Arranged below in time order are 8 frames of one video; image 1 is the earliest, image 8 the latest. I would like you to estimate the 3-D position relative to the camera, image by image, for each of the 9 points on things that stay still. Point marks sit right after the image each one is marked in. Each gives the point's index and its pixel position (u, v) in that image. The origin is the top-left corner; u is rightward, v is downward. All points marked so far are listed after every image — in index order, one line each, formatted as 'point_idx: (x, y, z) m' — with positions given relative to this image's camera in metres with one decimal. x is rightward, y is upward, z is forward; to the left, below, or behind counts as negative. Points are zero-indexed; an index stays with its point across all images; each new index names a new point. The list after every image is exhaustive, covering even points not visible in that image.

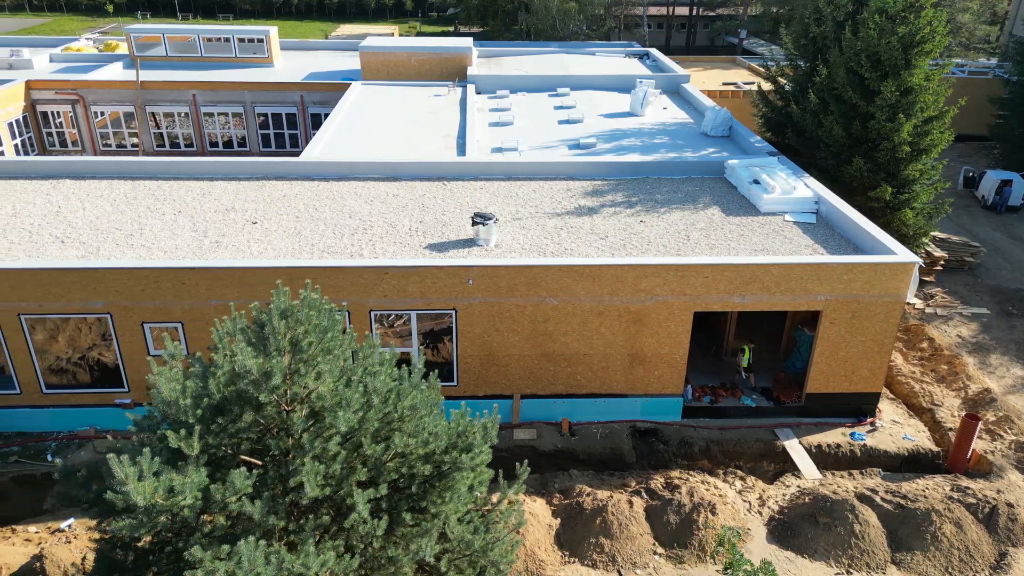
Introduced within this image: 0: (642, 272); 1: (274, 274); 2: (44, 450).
0: (+2.4, +0.3, +13.3) m
1: (-4.3, +0.3, +13.1) m
2: (-8.8, -3.0, +13.7) m
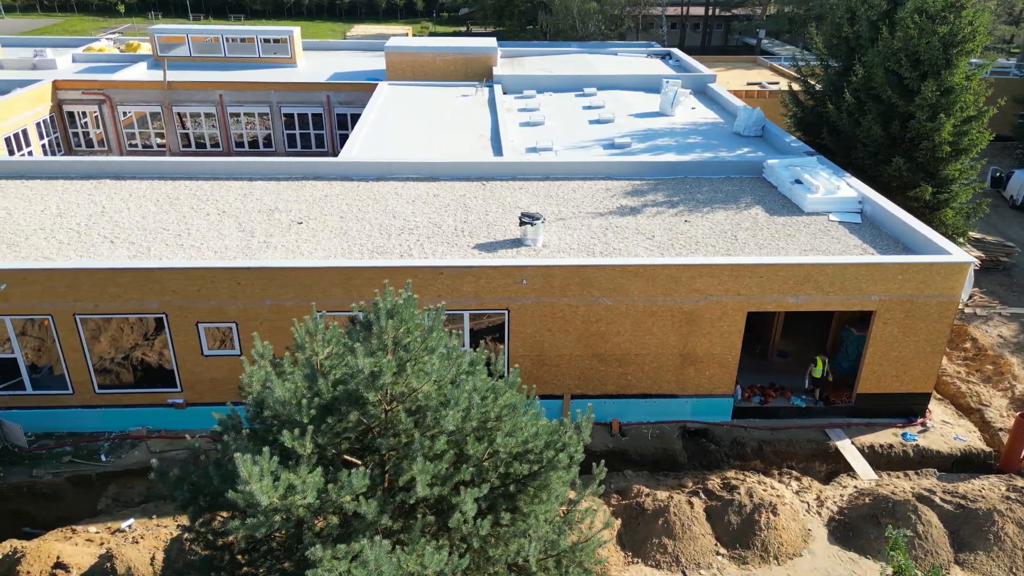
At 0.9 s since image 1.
0: (+3.4, +0.3, +13.3) m
1: (-3.3, +0.3, +13.1) m
2: (-7.8, -3.0, +13.7) m
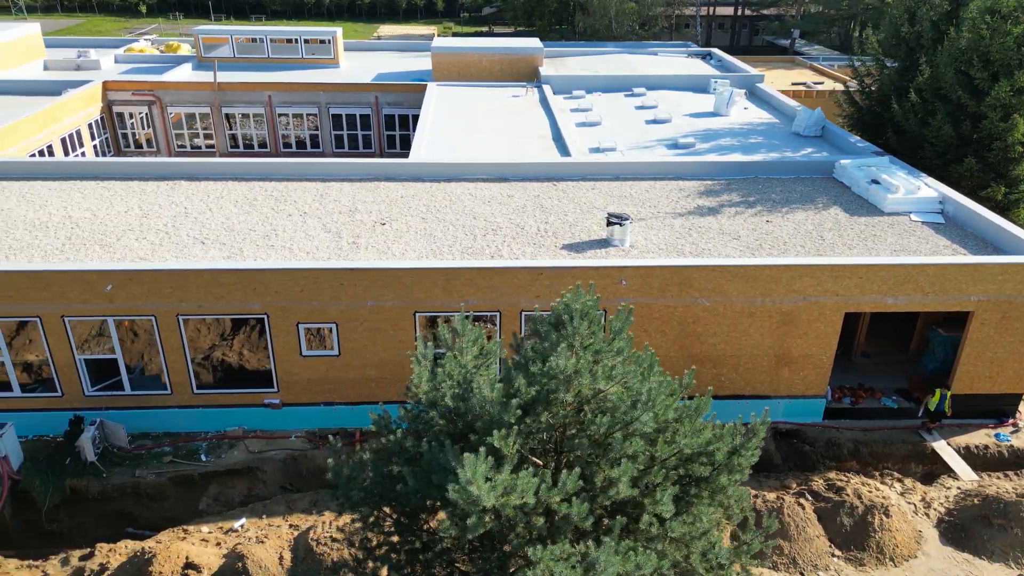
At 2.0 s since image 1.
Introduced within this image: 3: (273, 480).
0: (+5.2, +0.3, +13.3) m
1: (-1.5, +0.2, +13.1) m
2: (-5.9, -3.1, +13.7) m
3: (-4.5, -3.6, +13.6) m
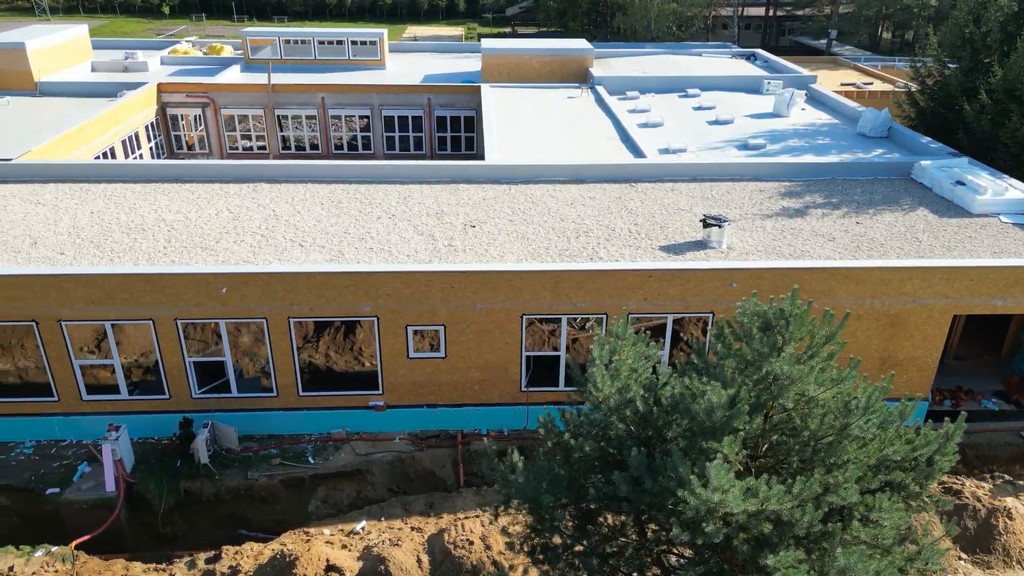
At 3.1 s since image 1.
0: (+7.2, +0.2, +13.2) m
1: (+0.5, +0.2, +13.1) m
2: (-3.9, -3.1, +13.7) m
3: (-2.4, -3.6, +13.6) m
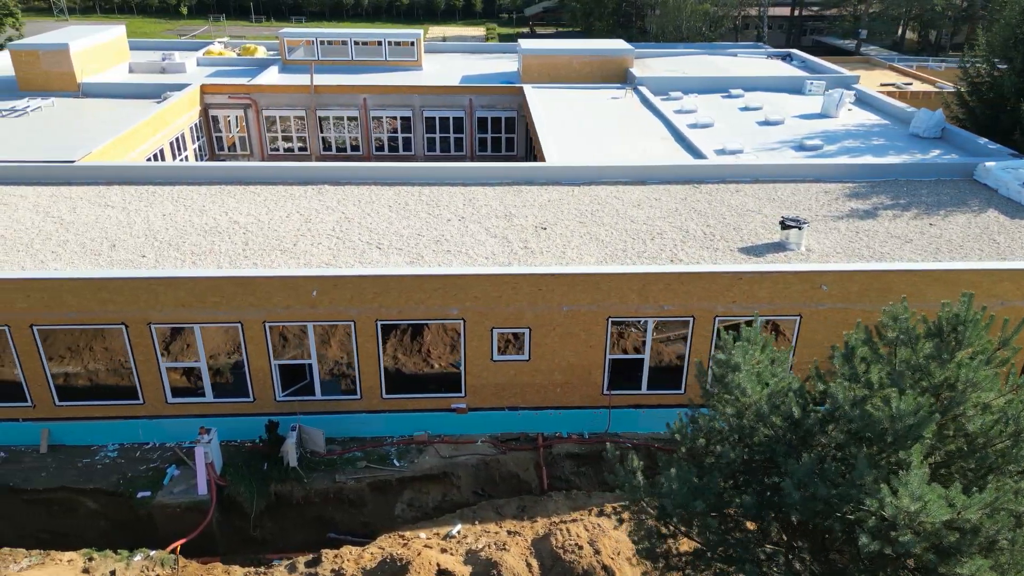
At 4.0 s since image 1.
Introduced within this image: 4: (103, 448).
0: (+8.8, +0.2, +13.2) m
1: (+2.1, +0.1, +13.0) m
2: (-2.3, -3.2, +13.7) m
3: (-0.8, -3.7, +13.5) m
4: (-7.7, -3.0, +13.7) m
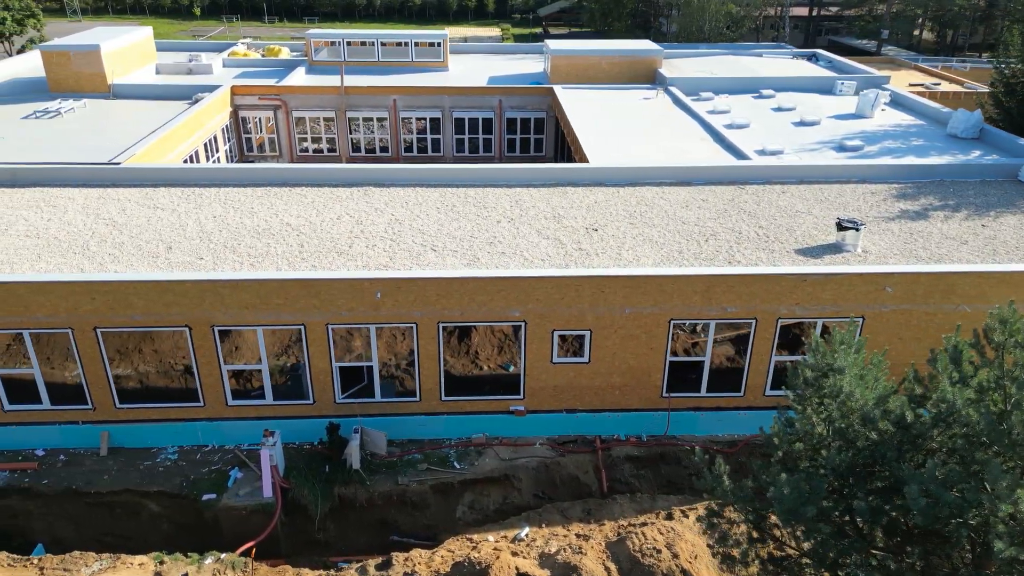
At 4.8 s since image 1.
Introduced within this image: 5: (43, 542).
0: (+10.0, +0.2, +13.1) m
1: (+3.2, +0.1, +13.0) m
2: (-1.2, -3.2, +13.7) m
3: (+0.3, -3.7, +13.5) m
4: (-6.6, -3.1, +13.7) m
5: (-8.3, -4.5, +12.9) m
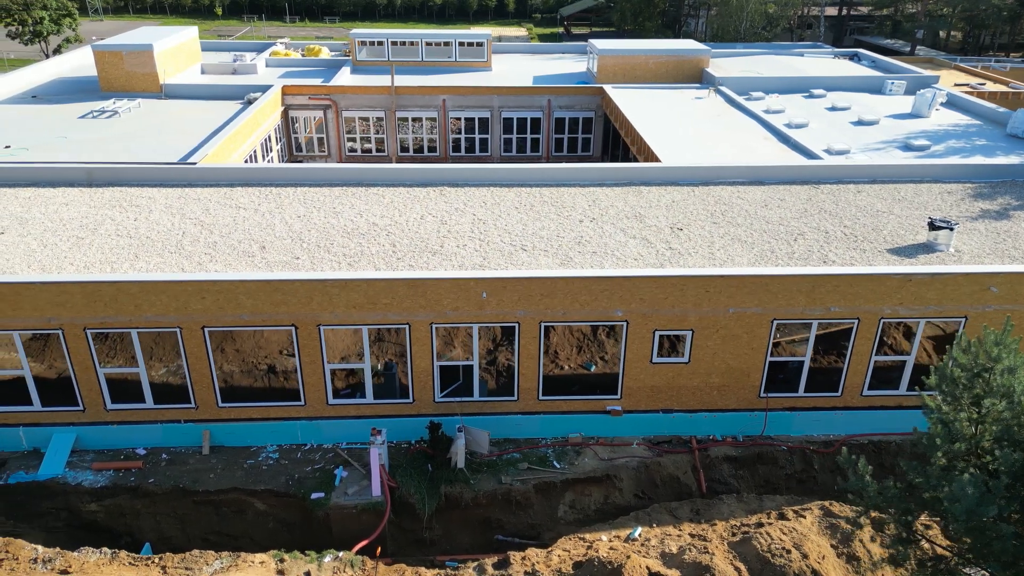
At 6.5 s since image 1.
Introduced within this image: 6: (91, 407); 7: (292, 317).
0: (+11.8, +0.2, +13.0) m
1: (+5.1, +0.1, +13.0) m
2: (+0.7, -3.2, +13.7) m
3: (+2.2, -3.7, +13.5) m
4: (-4.7, -3.1, +13.8) m
5: (-6.4, -4.5, +12.9) m
6: (-7.8, -2.2, +13.4) m
7: (-3.9, -0.5, +12.8) m
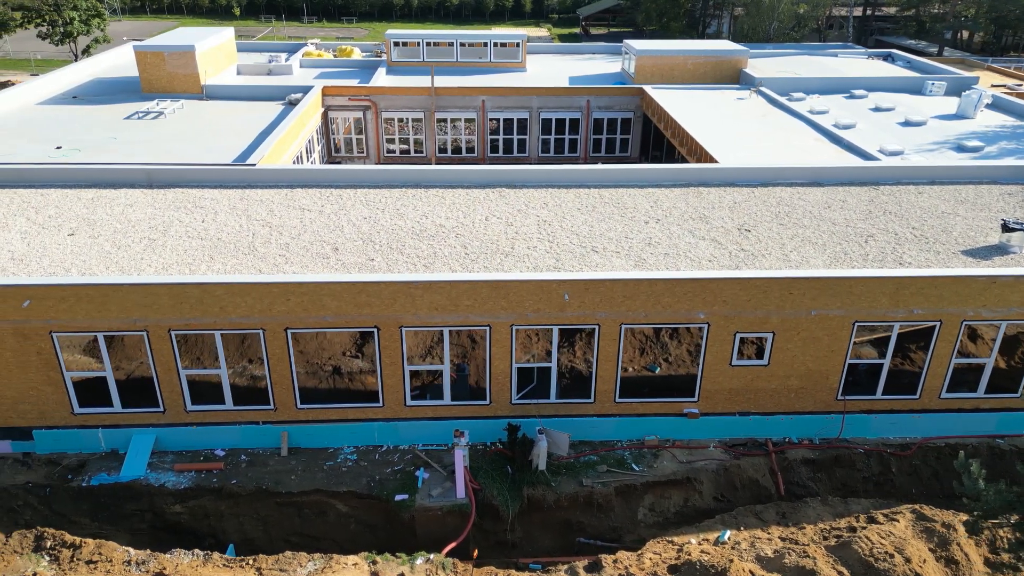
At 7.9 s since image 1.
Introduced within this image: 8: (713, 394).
0: (+13.3, +0.1, +13.0) m
1: (+6.6, +0.1, +12.9) m
2: (+2.1, -3.2, +13.7) m
3: (+3.6, -3.7, +13.5) m
4: (-3.3, -3.1, +13.8) m
5: (-5.0, -4.5, +12.9) m
6: (-6.3, -2.2, +13.4) m
7: (-2.4, -0.5, +12.8) m
8: (+3.8, -2.0, +13.9) m
